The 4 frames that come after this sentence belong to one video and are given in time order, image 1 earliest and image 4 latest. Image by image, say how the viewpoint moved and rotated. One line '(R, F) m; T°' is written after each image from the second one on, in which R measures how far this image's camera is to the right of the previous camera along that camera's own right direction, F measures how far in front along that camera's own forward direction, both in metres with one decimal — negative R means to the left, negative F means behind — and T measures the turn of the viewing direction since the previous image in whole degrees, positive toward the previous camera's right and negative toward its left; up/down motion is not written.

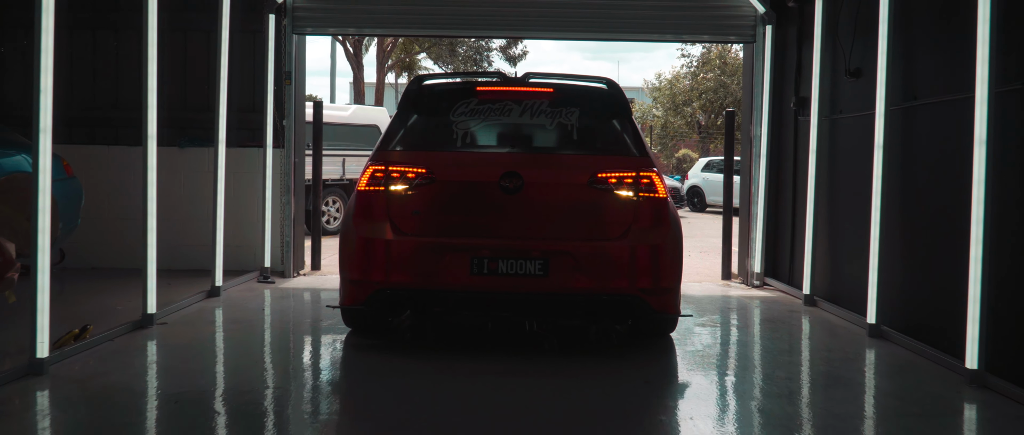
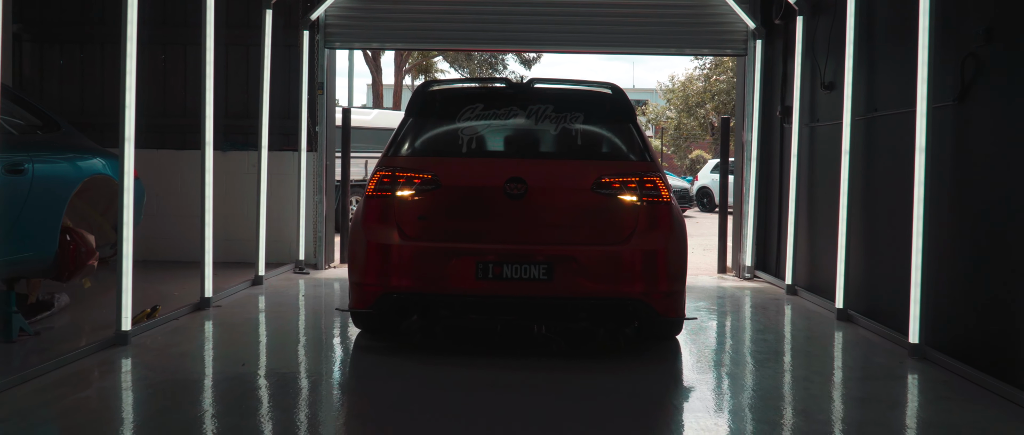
(0.0, -0.7) m; -1°
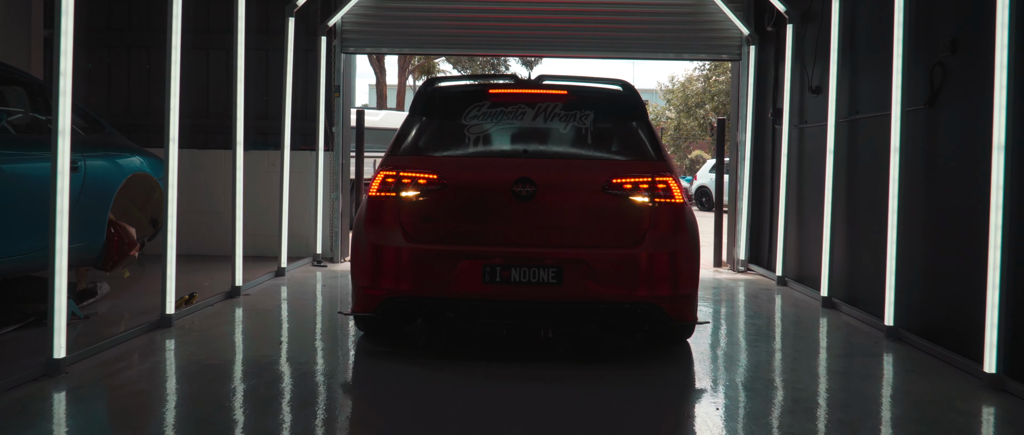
(-0.1, -0.4) m; 0°
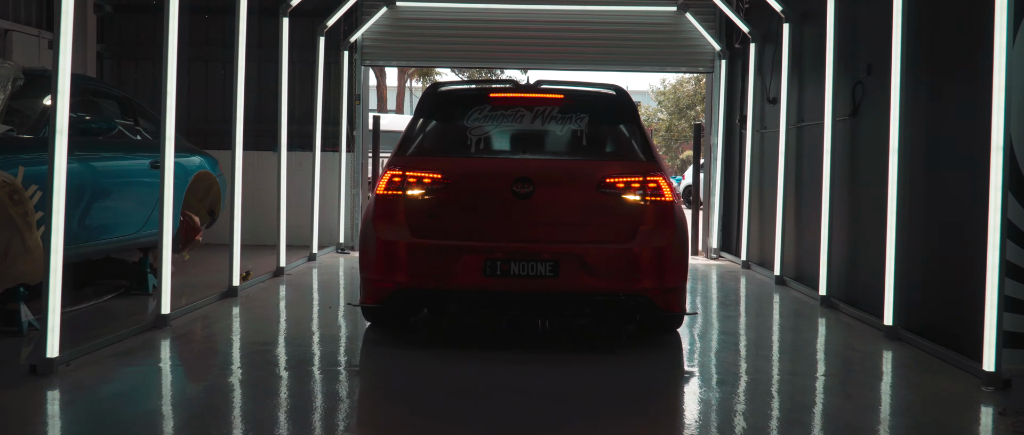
(-0.1, -1.1) m; 0°
